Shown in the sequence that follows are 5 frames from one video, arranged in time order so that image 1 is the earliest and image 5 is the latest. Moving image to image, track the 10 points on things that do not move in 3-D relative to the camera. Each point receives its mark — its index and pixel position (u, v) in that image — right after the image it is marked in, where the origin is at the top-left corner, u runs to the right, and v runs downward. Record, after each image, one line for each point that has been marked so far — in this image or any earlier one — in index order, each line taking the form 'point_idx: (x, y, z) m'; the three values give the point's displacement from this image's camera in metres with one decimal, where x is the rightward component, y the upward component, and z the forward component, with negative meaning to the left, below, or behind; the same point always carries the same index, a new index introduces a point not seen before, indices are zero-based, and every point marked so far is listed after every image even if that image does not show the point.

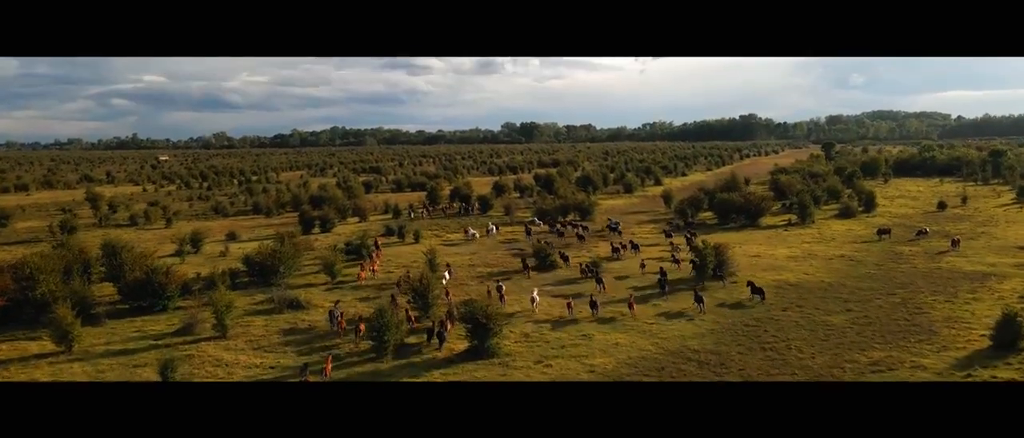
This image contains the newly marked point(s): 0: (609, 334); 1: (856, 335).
0: (+2.4, -2.8, +15.7) m
1: (+8.1, -2.7, +15.2) m
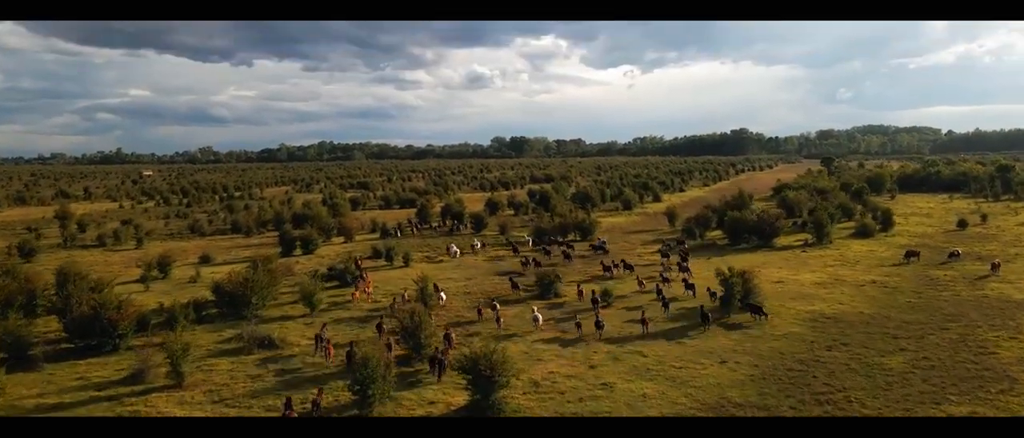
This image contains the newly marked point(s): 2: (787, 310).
0: (+2.5, -3.4, +13.4) m
1: (+8.2, -3.3, +13.0) m
2: (+7.9, -2.6, +18.8) m
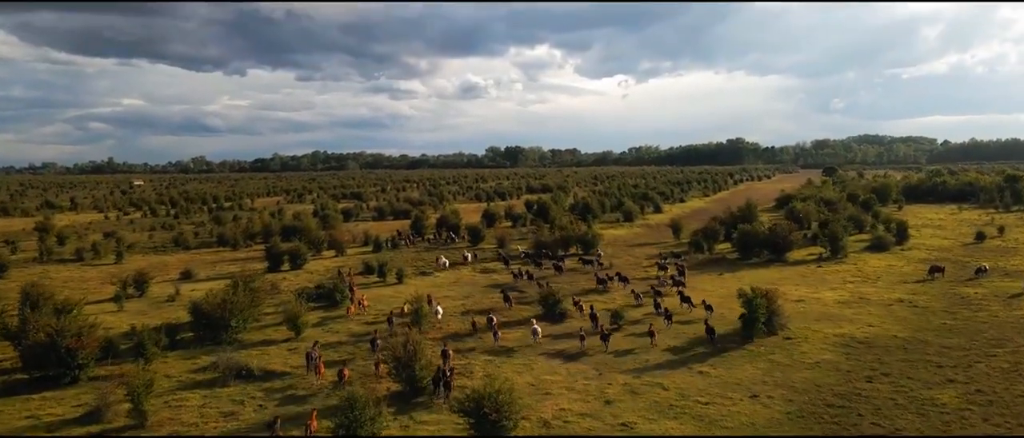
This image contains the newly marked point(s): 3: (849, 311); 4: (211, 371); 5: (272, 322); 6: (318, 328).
0: (+2.6, -3.7, +11.9) m
1: (+8.4, -3.6, +11.5) m
2: (+8.0, -3.0, +17.3) m
3: (+10.2, -2.8, +19.8) m
4: (-7.1, -3.6, +15.3) m
5: (-7.2, -3.1, +19.5) m
6: (-5.7, -3.2, +19.2) m
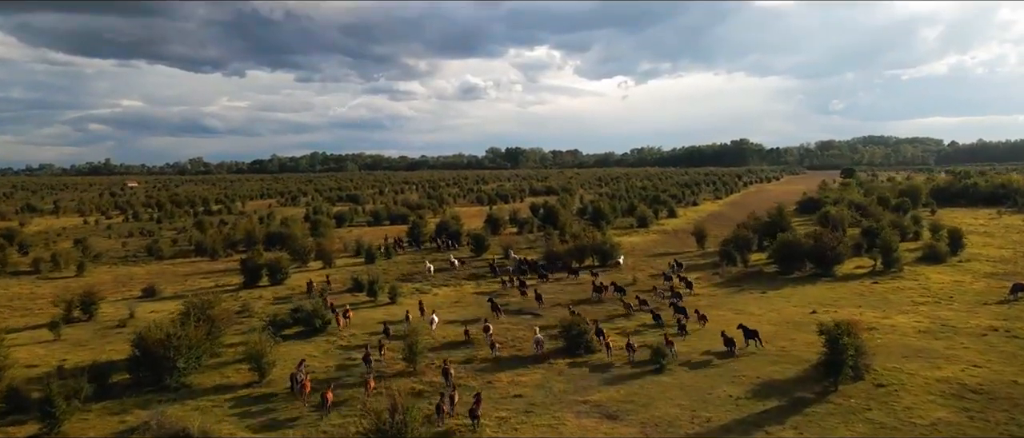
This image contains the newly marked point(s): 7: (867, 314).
0: (+3.0, -4.0, +8.3) m
1: (+8.7, -3.9, +8.0) m
2: (+8.4, -3.3, +13.7) m
3: (+10.6, -3.1, +16.2) m
4: (-6.7, -3.9, +11.8) m
5: (-6.8, -3.4, +15.9) m
6: (-5.4, -3.5, +15.7) m
7: (+10.4, -2.8, +19.1) m
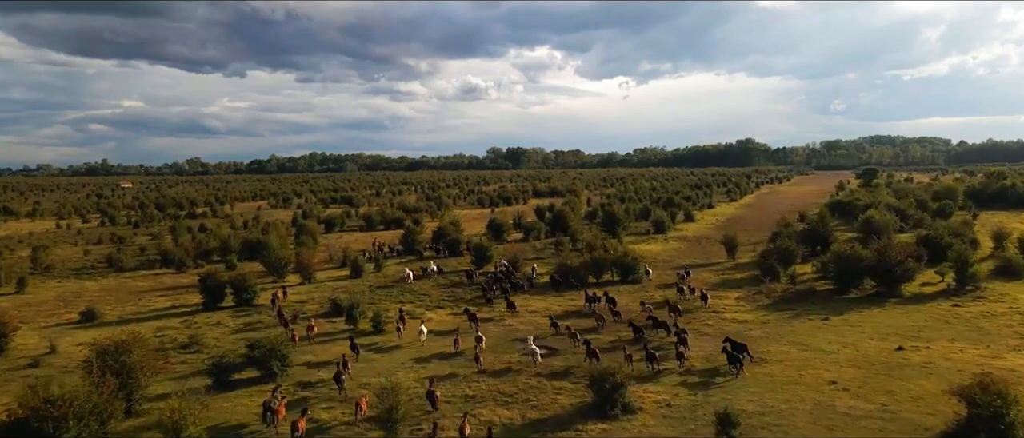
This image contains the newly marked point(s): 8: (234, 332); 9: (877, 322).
0: (+3.3, -4.3, +4.4) m
1: (+9.0, -4.2, +4.0) m
2: (+8.6, -3.6, +9.8) m
3: (+10.8, -3.4, +12.3) m
4: (-6.4, -4.2, +7.8) m
5: (-6.6, -3.7, +12.0) m
6: (-5.1, -3.8, +11.7) m
7: (+10.6, -3.1, +15.1) m
8: (-7.8, -3.1, +18.3) m
9: (+10.2, -2.9, +18.3) m
